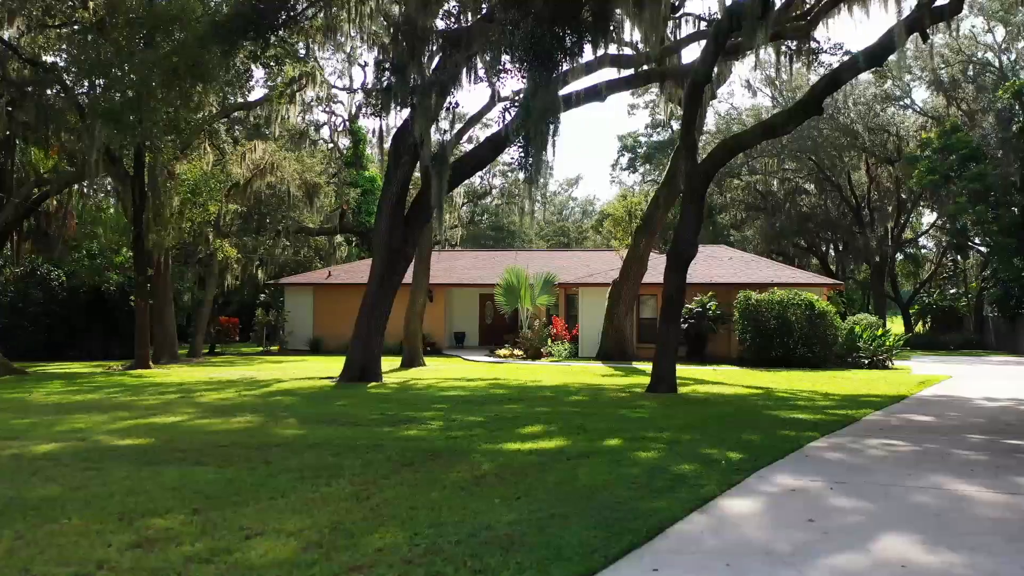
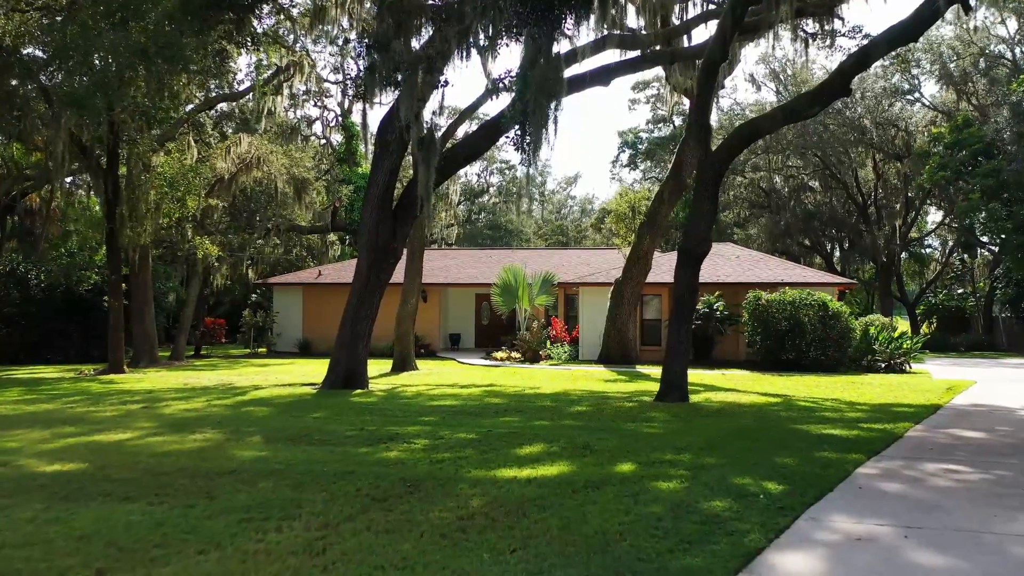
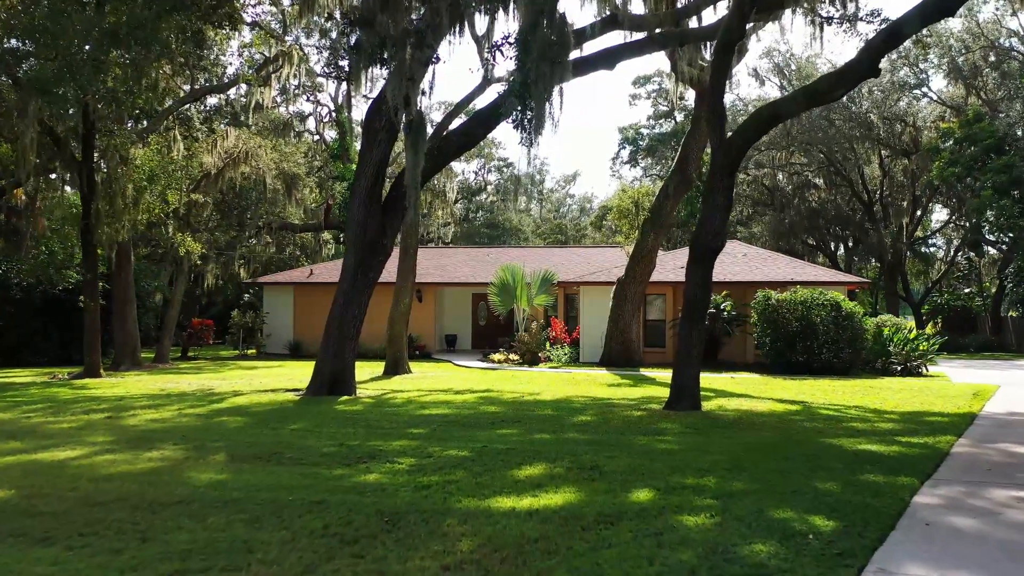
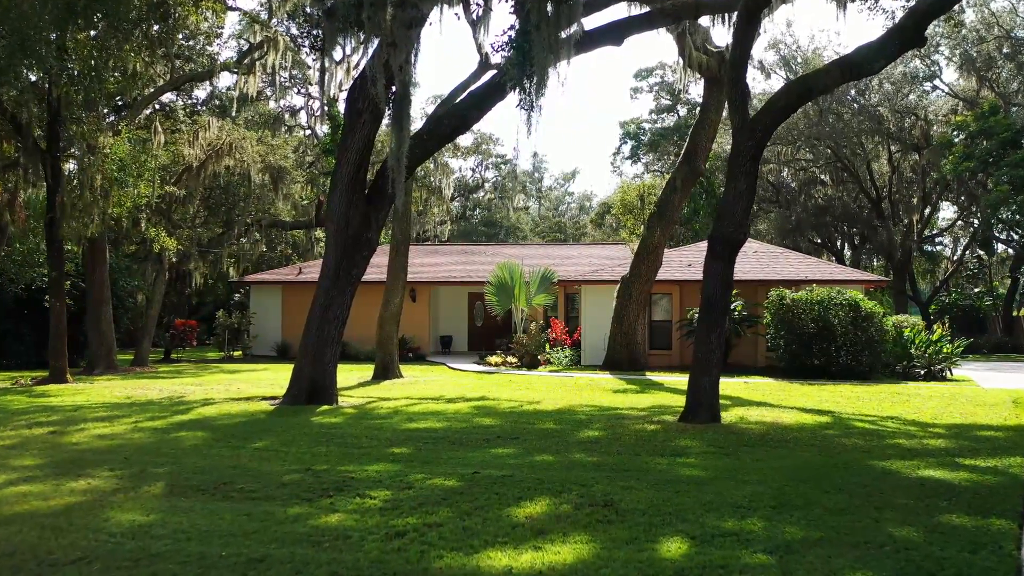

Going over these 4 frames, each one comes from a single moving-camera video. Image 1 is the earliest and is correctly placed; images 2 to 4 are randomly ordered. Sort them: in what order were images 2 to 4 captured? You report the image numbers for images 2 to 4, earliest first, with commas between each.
2, 3, 4
